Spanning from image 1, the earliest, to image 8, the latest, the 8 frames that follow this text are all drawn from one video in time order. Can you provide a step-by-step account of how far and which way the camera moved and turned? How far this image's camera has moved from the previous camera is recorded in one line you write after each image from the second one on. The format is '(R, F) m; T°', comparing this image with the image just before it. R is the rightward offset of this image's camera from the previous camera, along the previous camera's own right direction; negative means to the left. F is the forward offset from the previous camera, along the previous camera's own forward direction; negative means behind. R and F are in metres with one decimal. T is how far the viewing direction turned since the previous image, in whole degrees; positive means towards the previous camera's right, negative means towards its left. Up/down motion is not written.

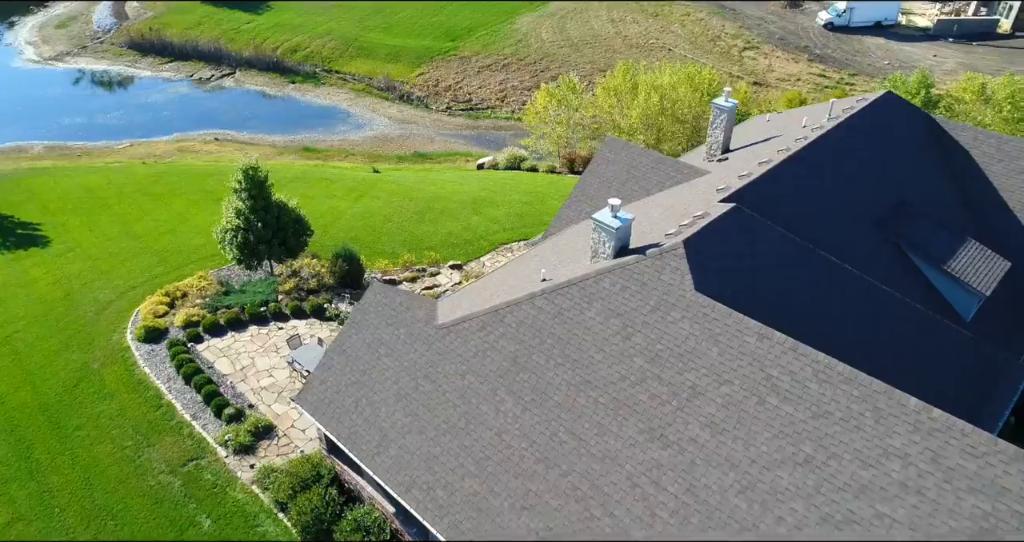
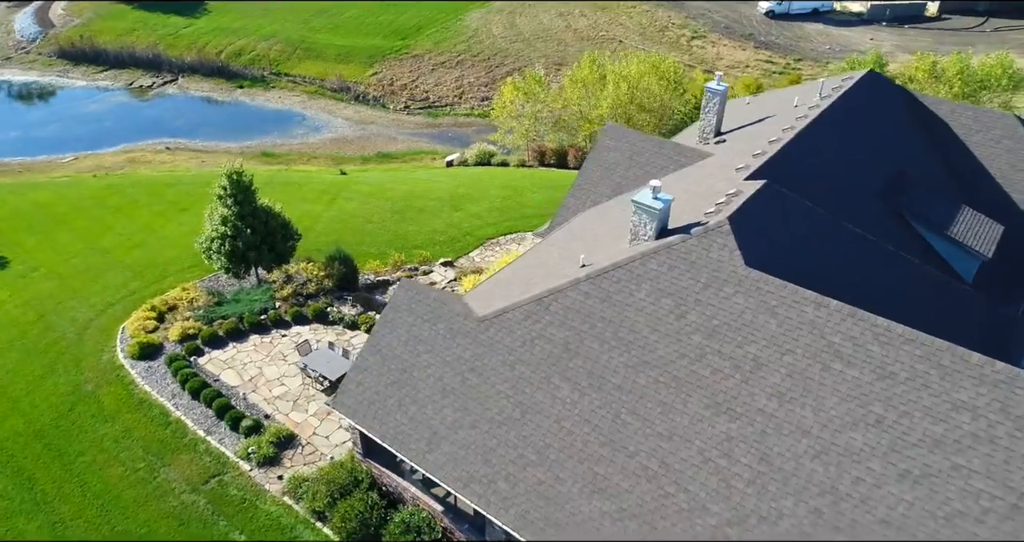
(-2.3, +0.2) m; +5°
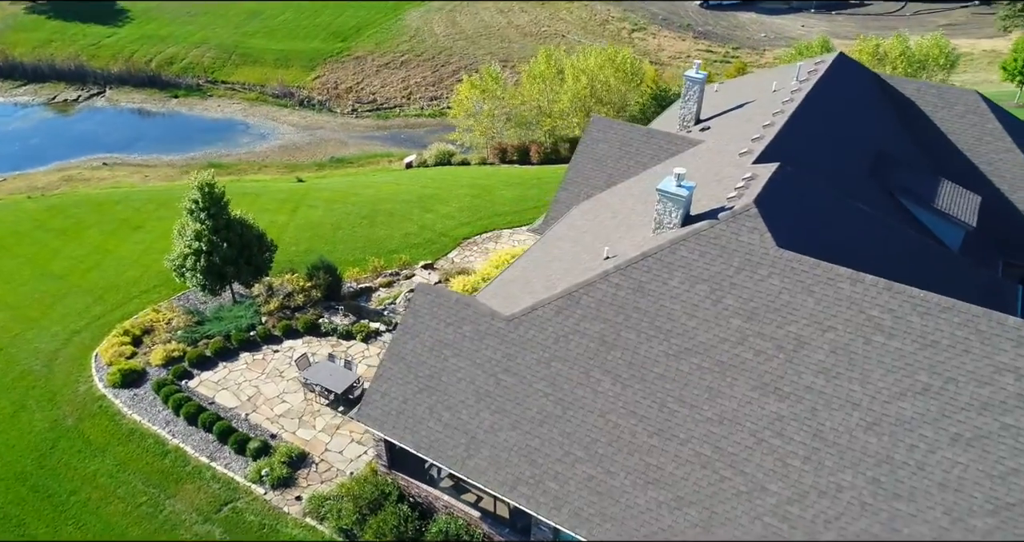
(-2.0, +0.3) m; +5°
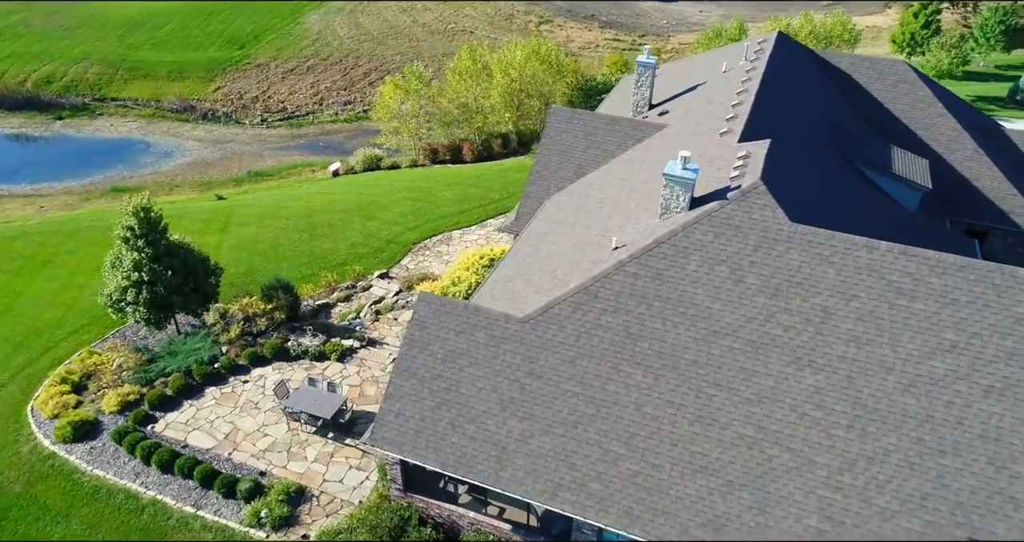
(-2.3, +0.8) m; +8°
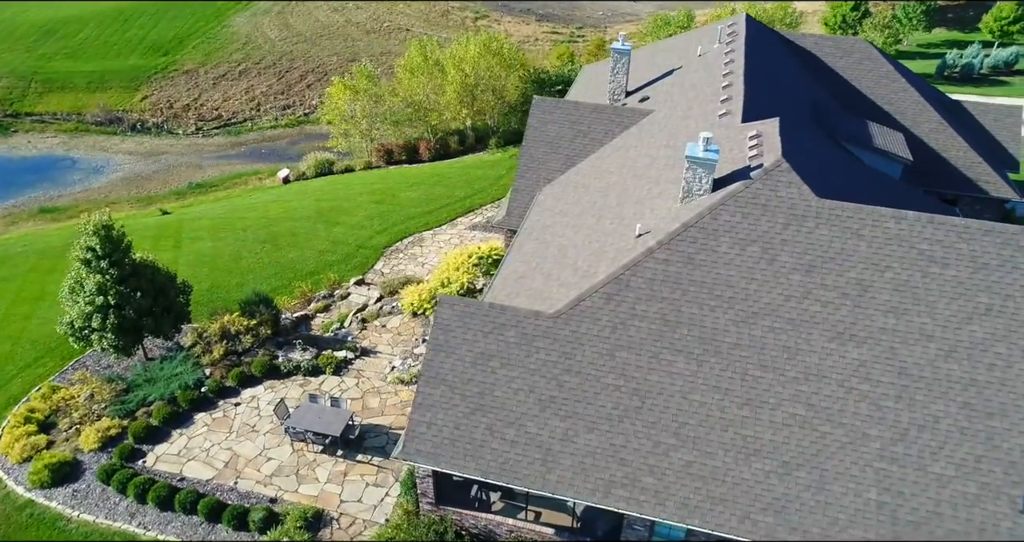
(-2.0, +0.7) m; +6°
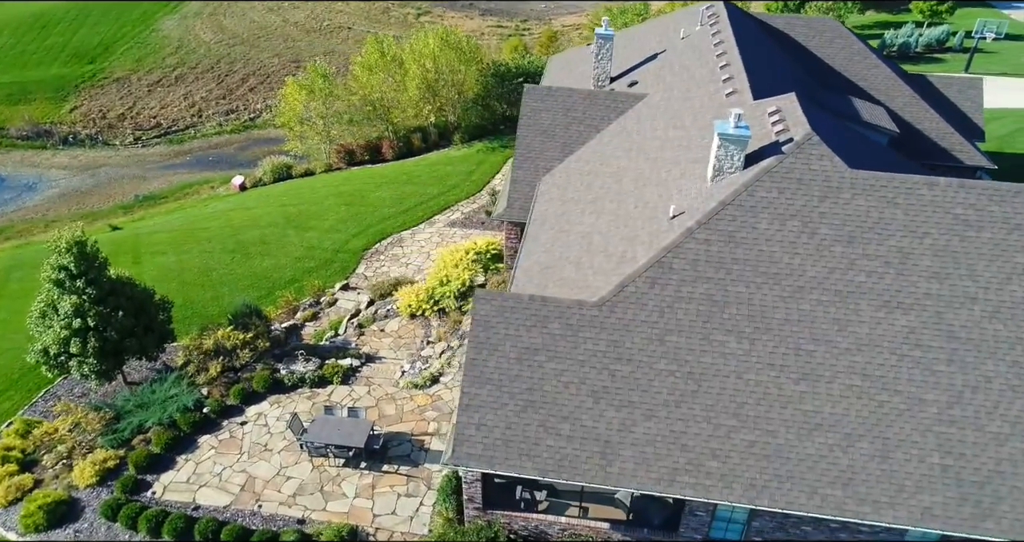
(-2.1, +0.7) m; +5°
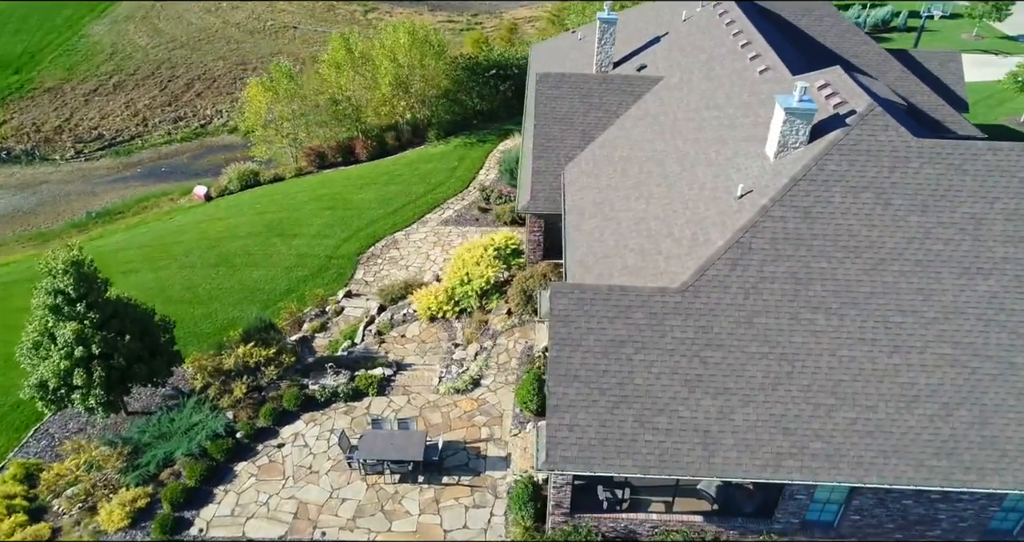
(-2.8, +0.9) m; +5°
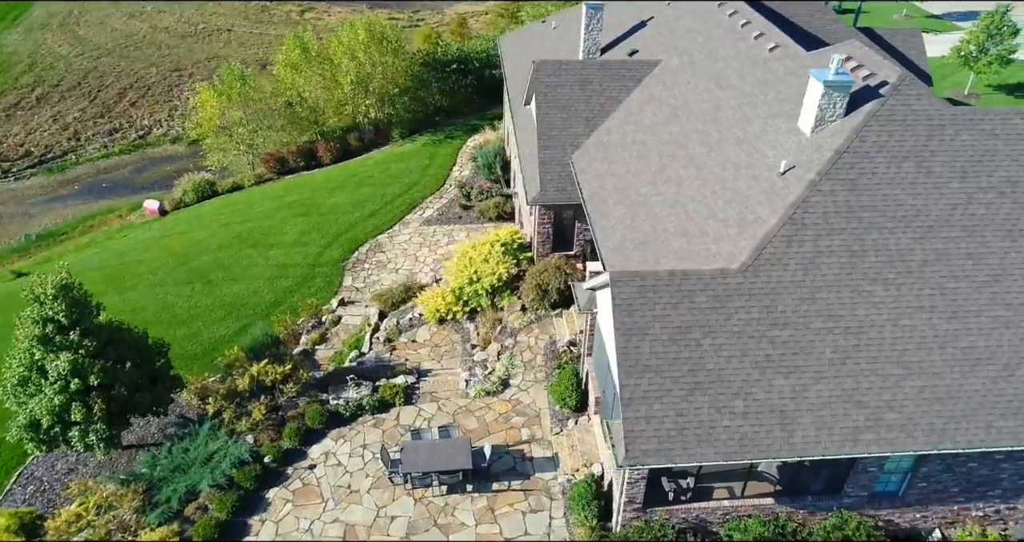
(-2.4, +0.8) m; +6°
